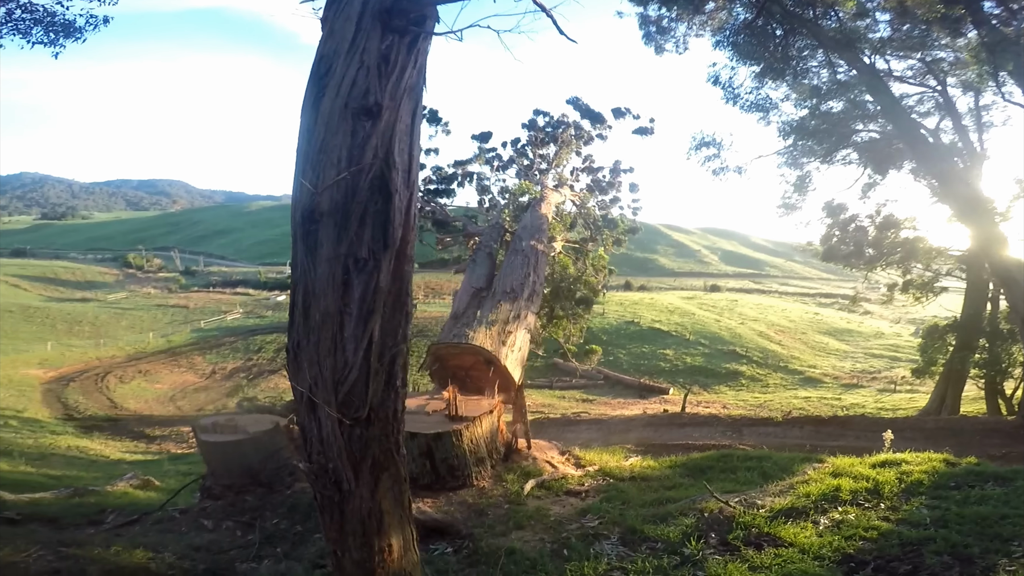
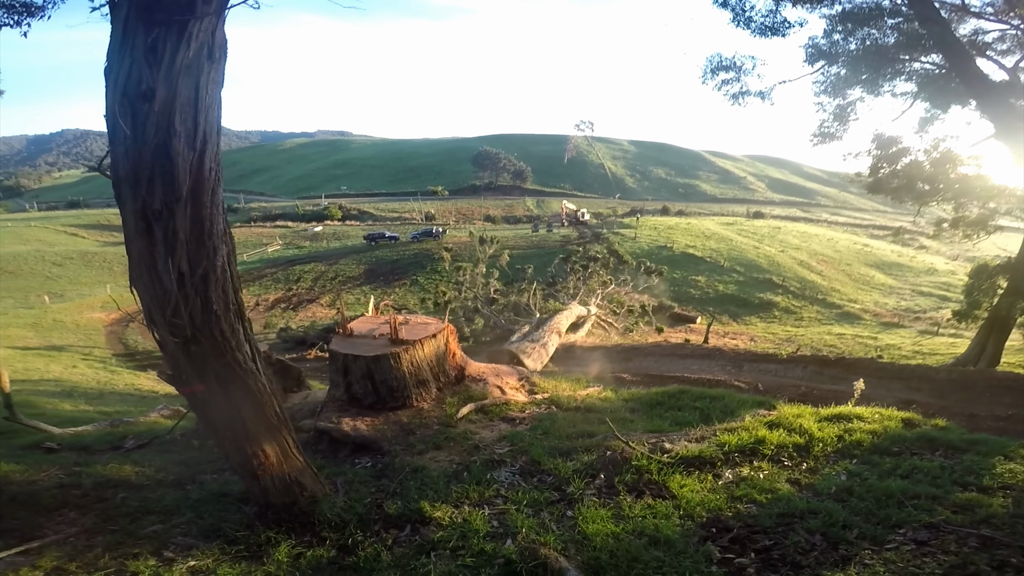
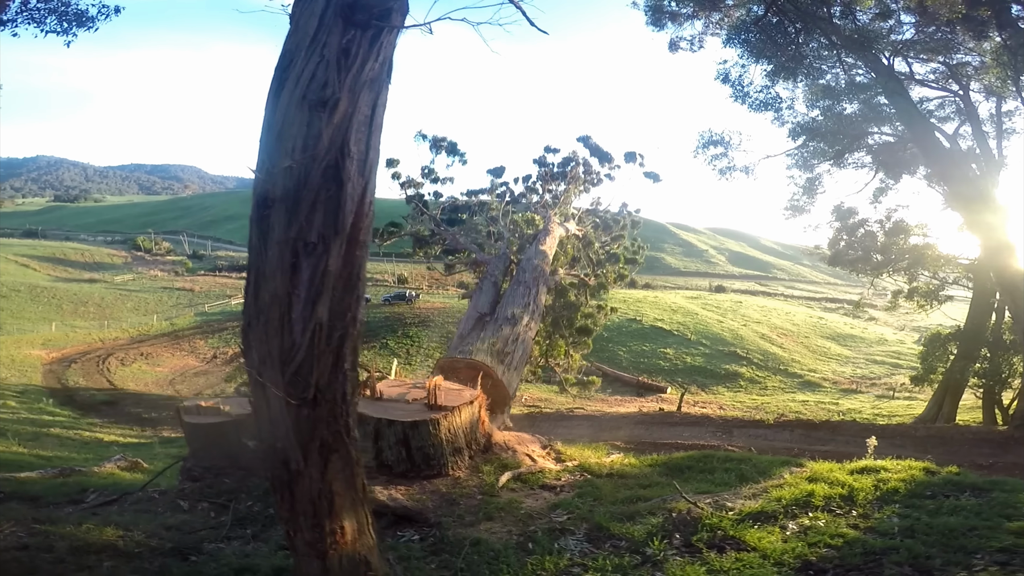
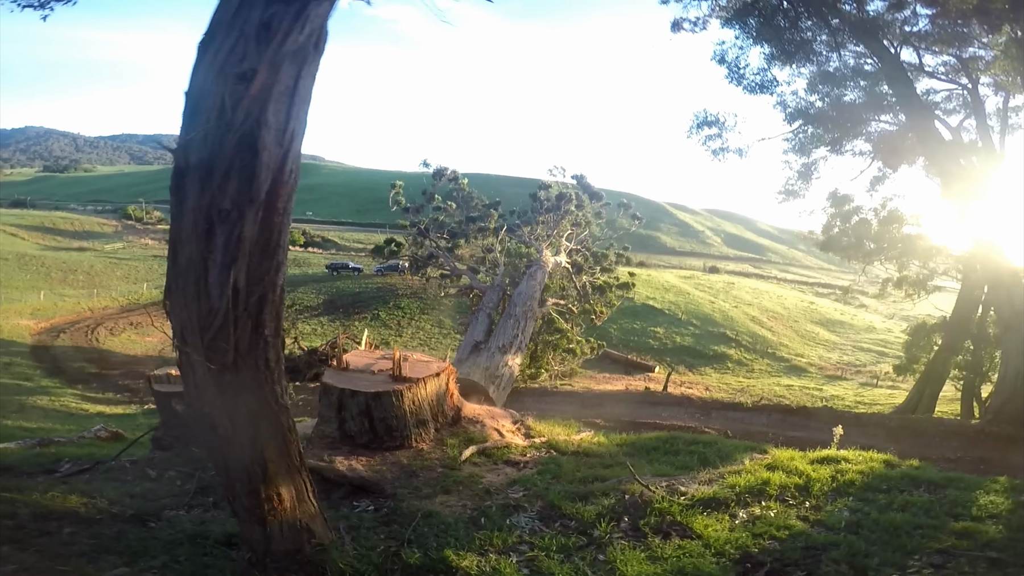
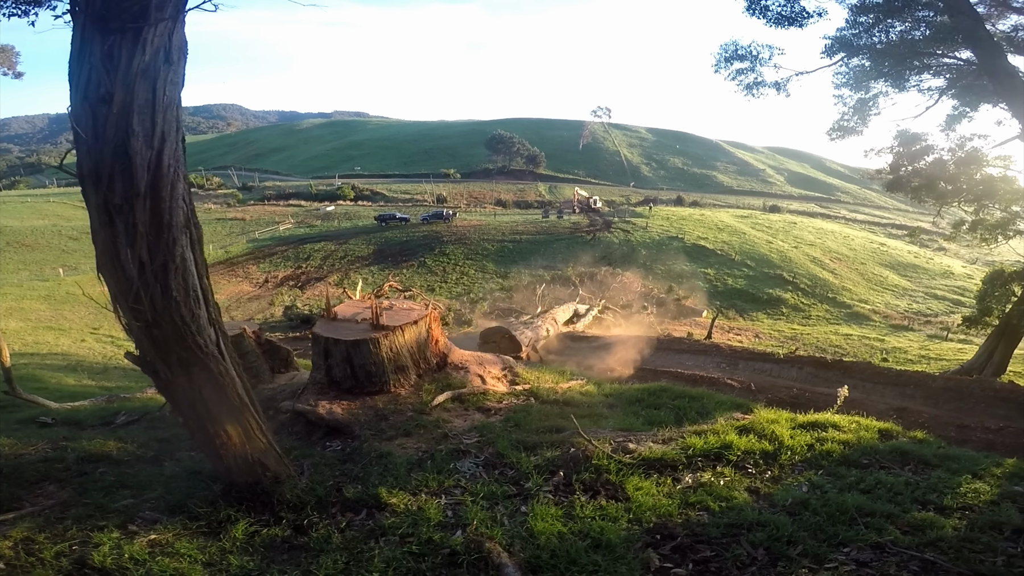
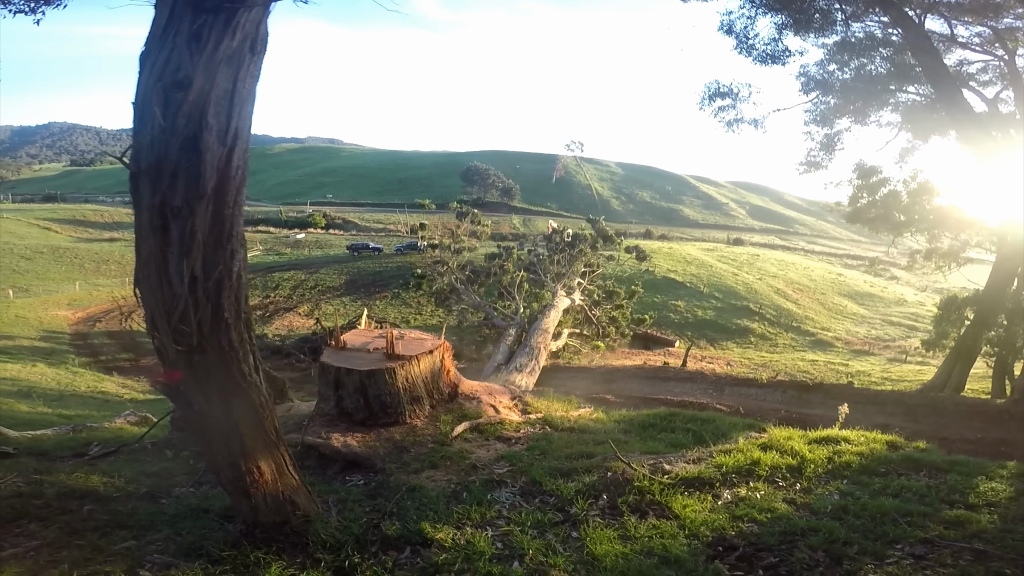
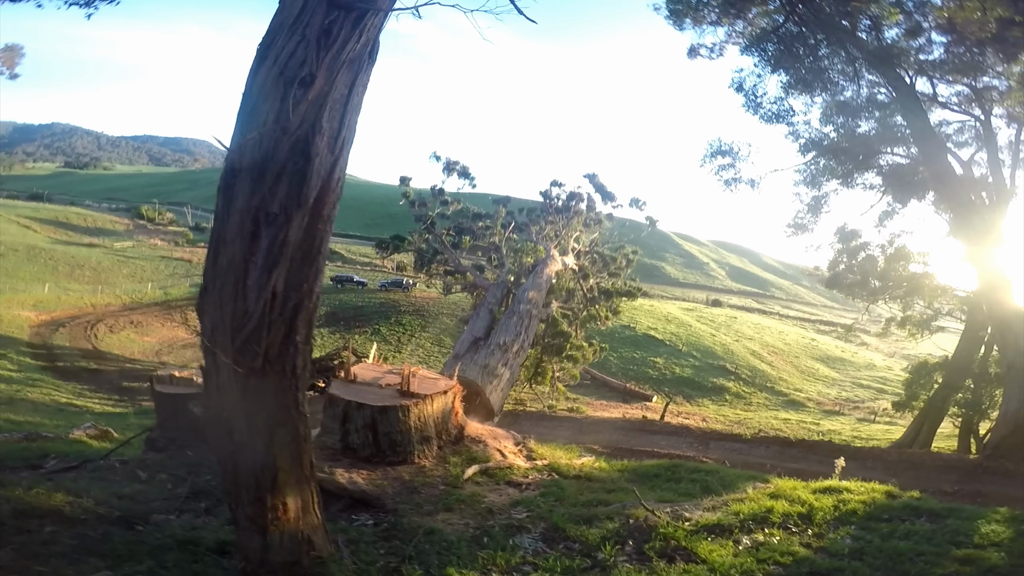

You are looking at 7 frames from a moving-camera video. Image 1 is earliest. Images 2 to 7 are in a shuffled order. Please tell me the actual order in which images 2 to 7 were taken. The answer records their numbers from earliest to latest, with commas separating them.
3, 7, 4, 6, 2, 5
